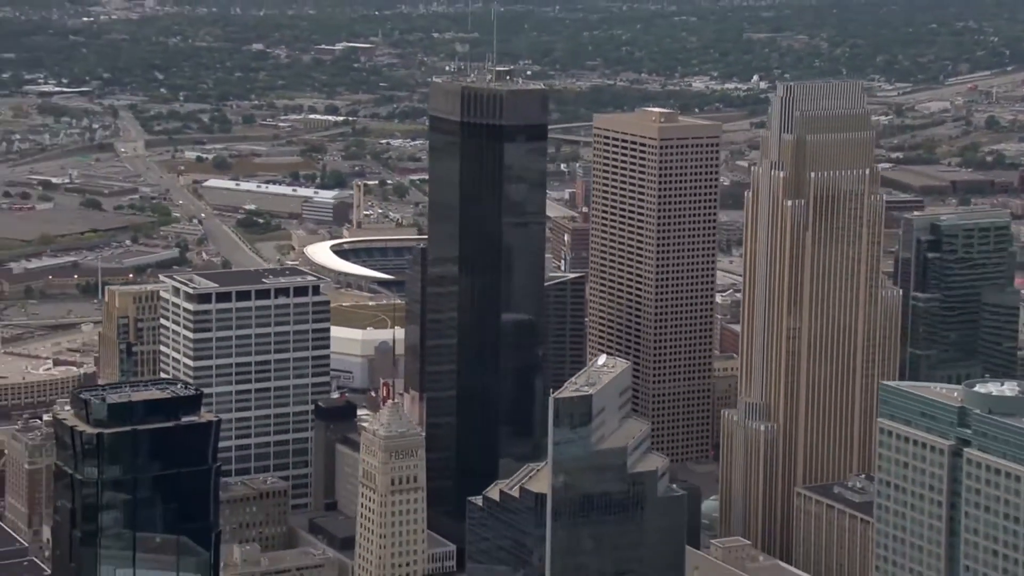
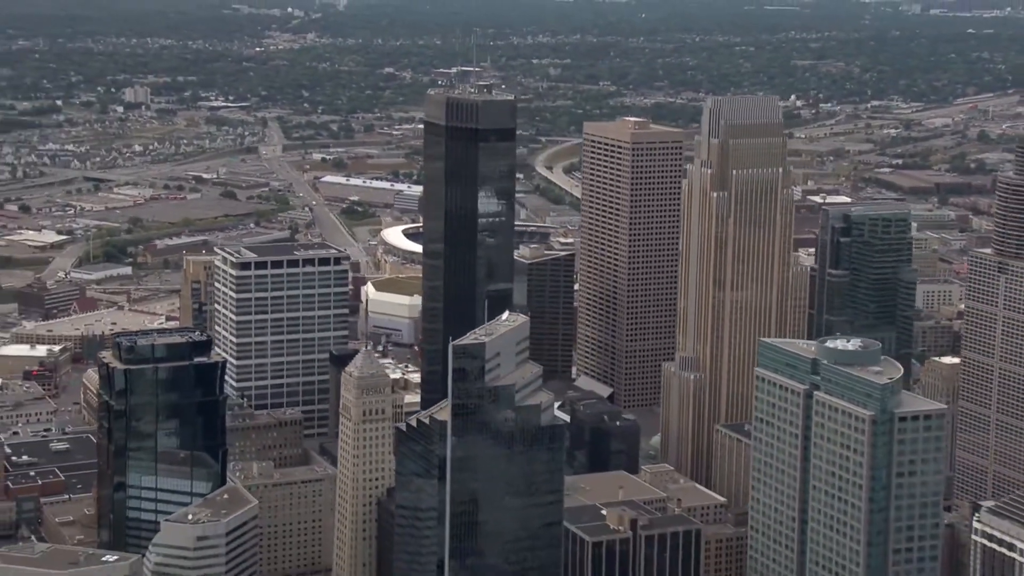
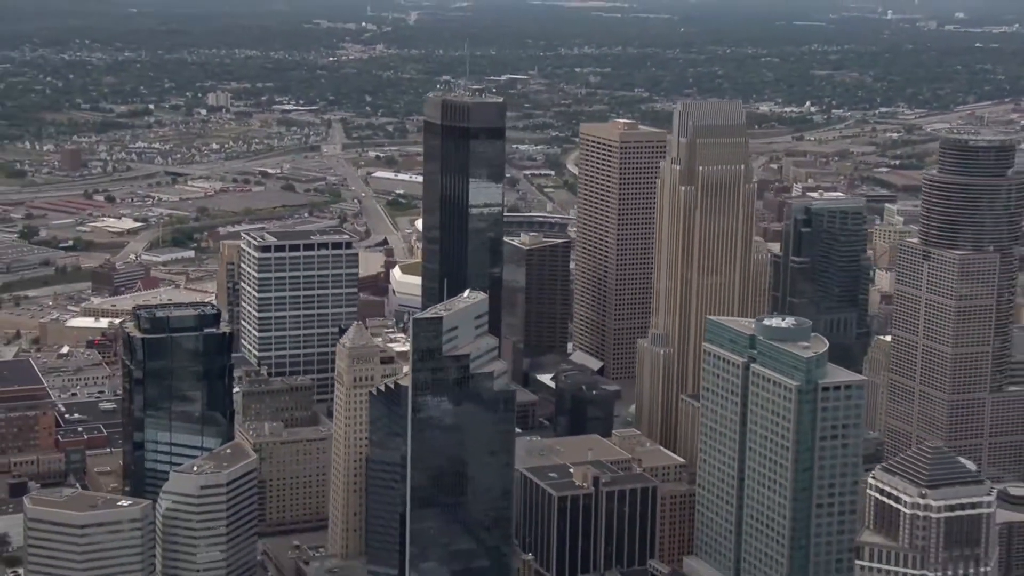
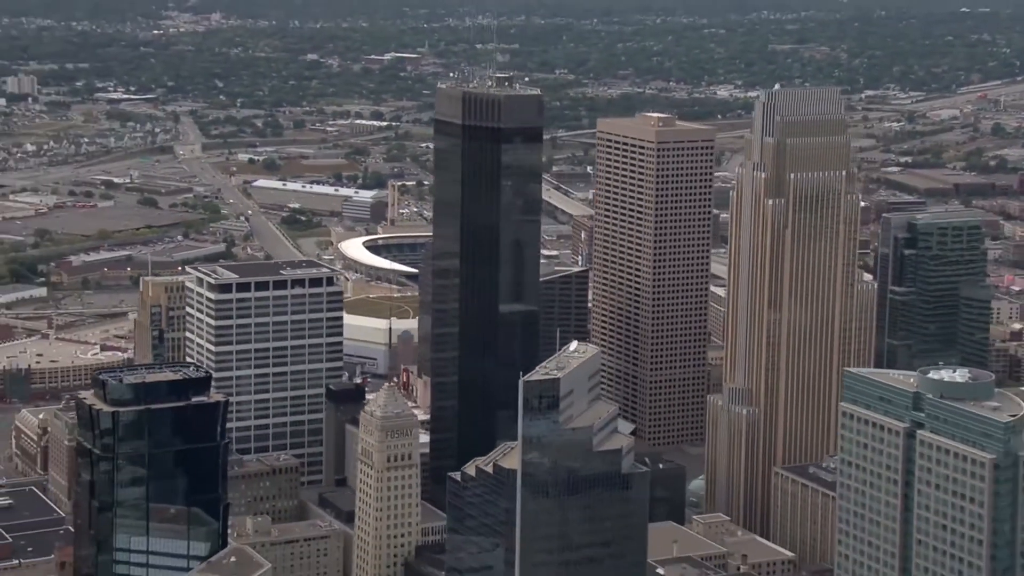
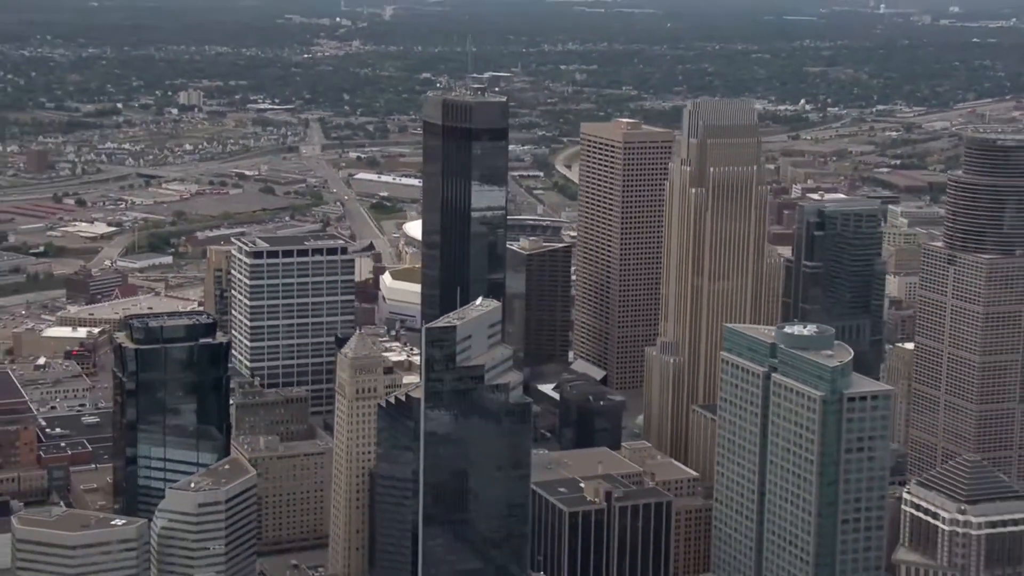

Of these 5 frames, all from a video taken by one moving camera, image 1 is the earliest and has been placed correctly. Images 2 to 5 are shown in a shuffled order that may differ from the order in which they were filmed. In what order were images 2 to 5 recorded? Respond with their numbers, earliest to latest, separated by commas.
4, 2, 5, 3
